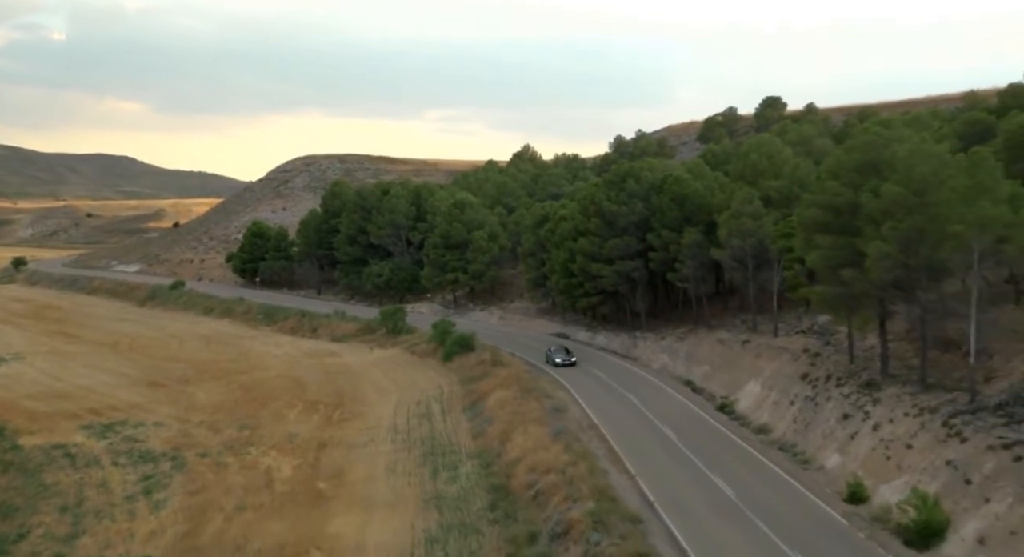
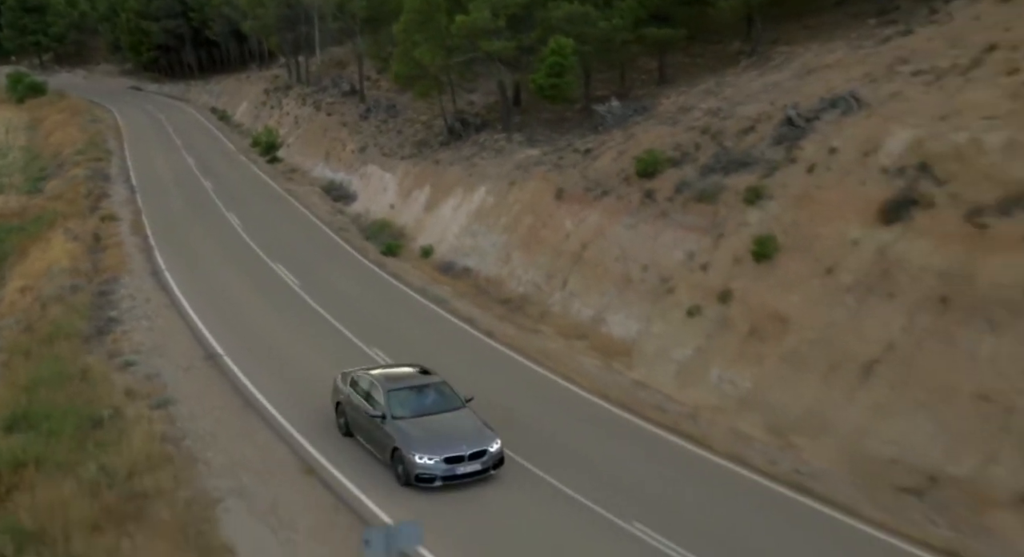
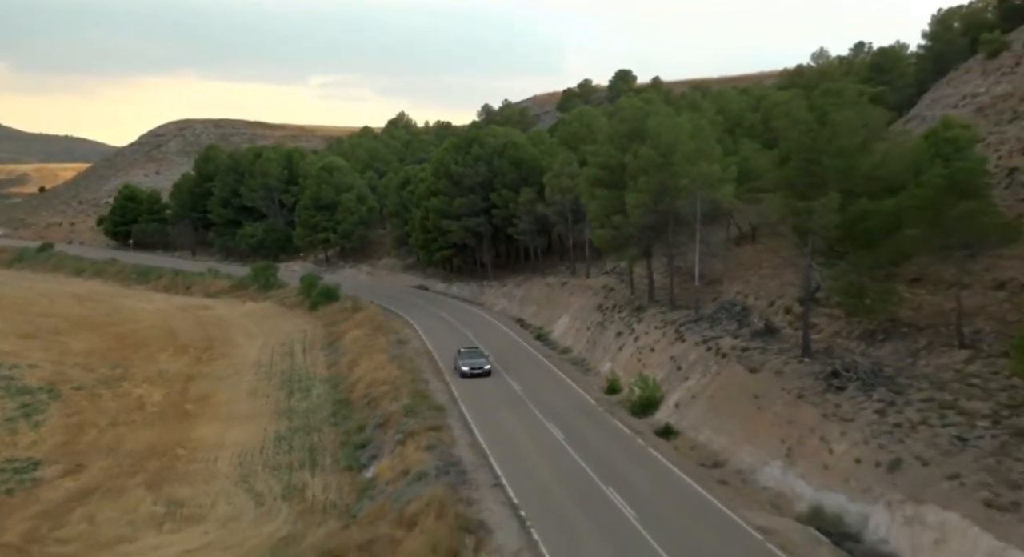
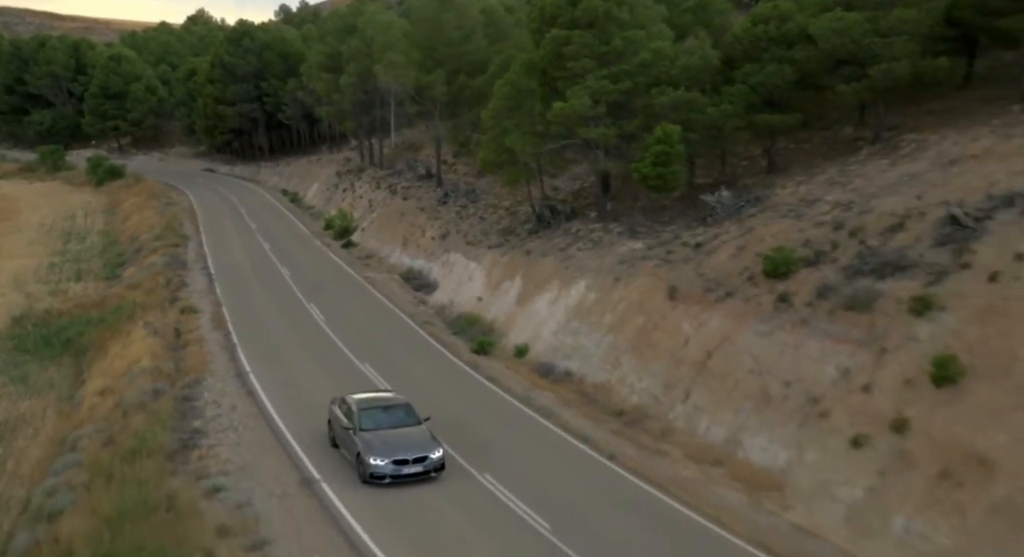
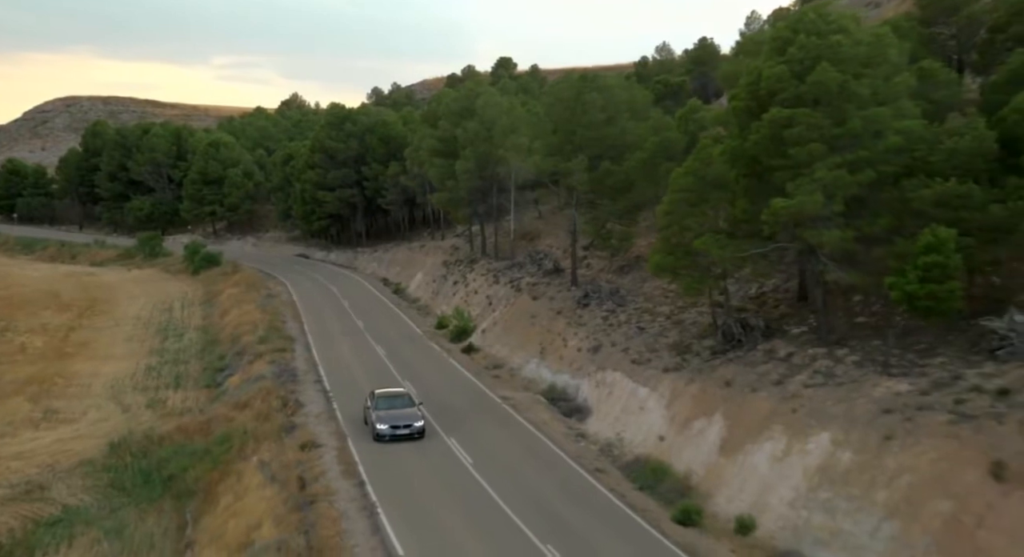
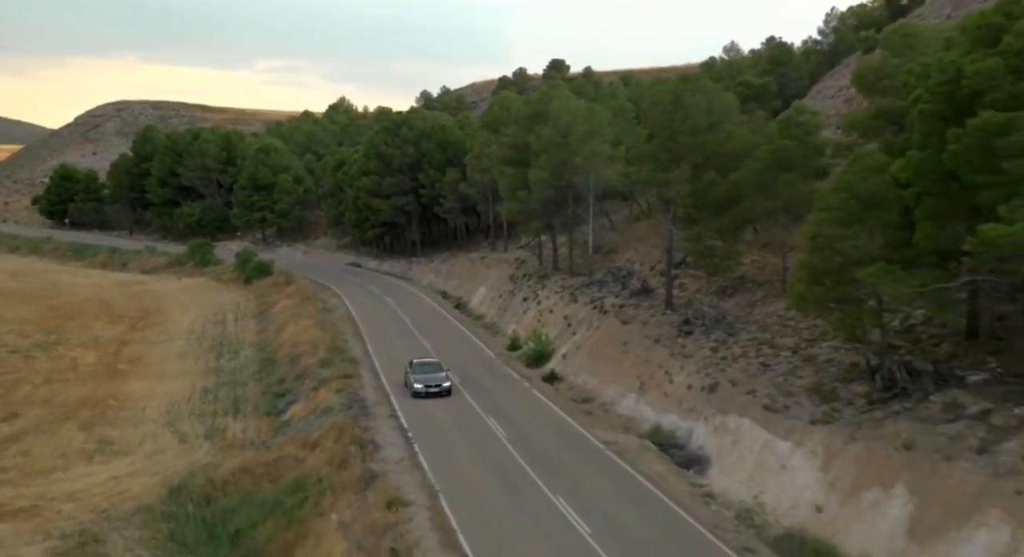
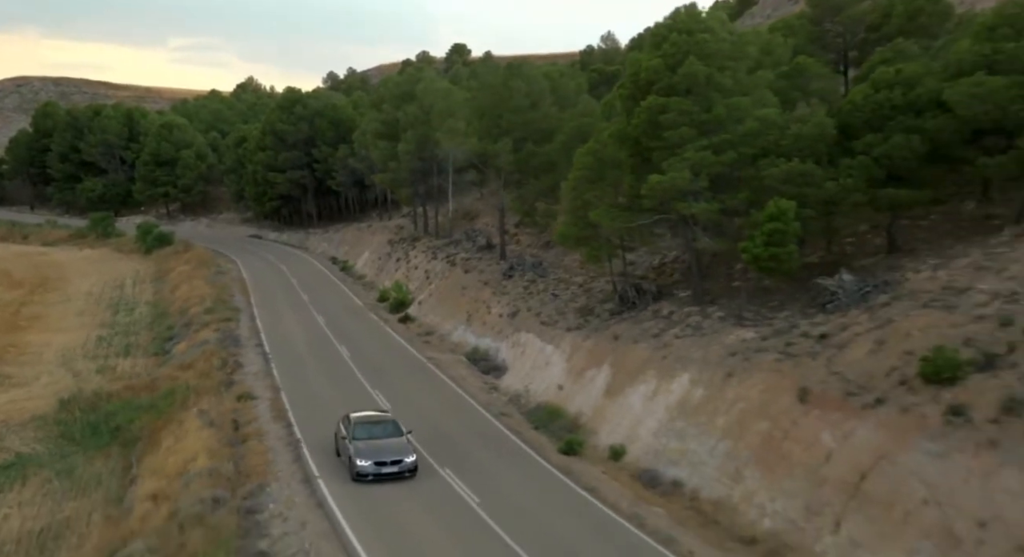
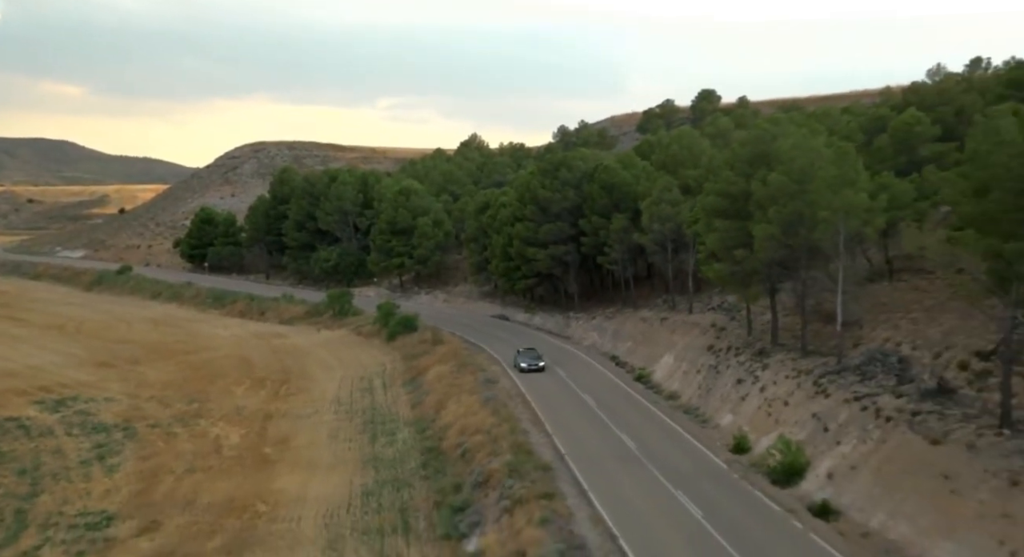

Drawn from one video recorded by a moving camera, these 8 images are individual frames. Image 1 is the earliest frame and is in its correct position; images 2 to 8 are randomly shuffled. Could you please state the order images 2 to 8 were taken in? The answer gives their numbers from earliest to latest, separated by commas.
8, 3, 6, 5, 7, 4, 2
